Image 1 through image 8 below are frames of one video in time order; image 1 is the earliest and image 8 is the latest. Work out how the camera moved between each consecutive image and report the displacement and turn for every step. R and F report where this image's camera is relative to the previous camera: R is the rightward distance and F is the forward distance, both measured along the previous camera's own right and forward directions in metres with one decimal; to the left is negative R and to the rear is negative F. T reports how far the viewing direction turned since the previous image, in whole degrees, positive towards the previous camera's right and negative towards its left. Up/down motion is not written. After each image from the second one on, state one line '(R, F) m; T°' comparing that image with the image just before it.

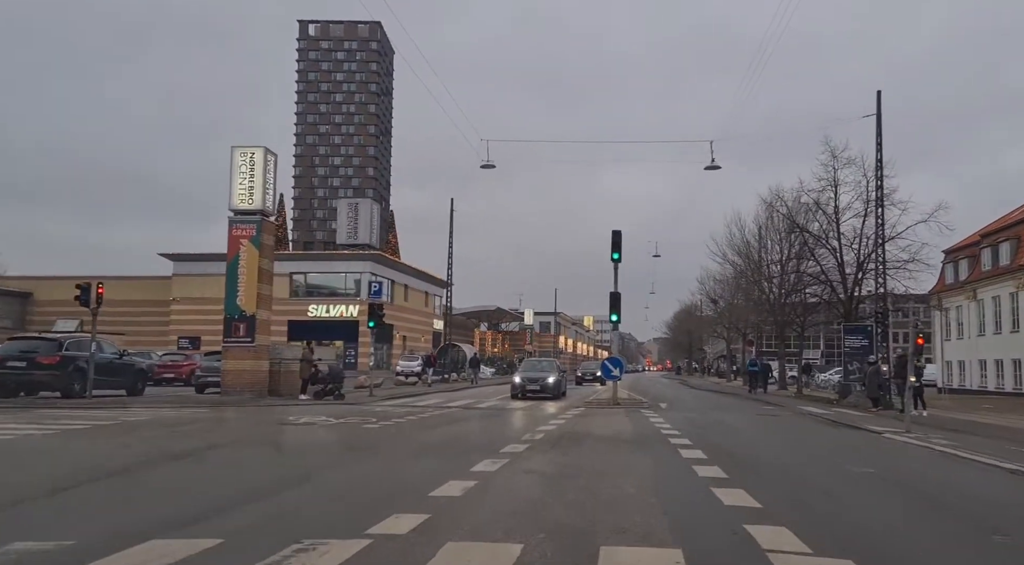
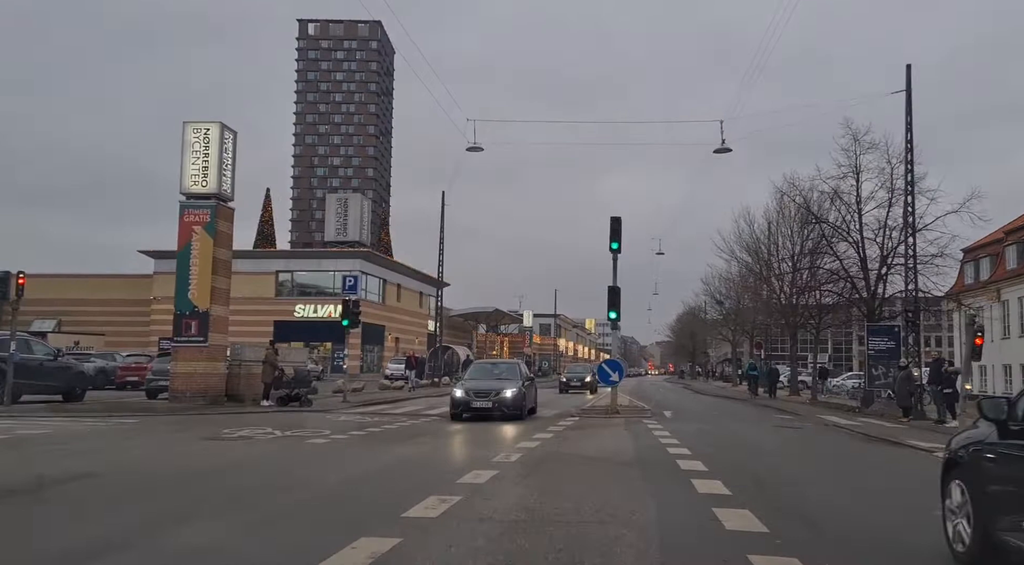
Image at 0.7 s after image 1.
(+0.4, +3.1) m; 0°
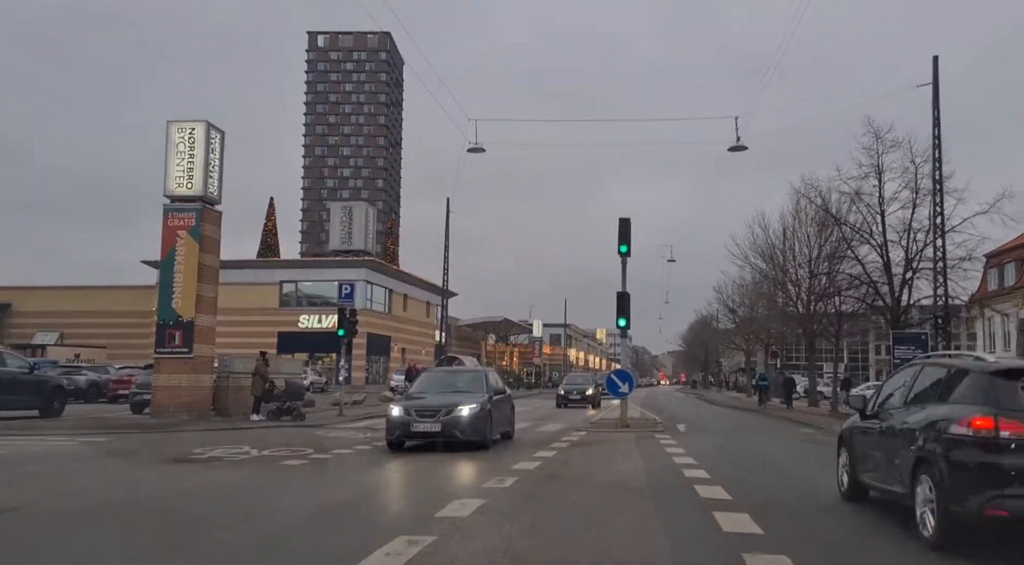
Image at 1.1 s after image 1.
(+0.2, +1.5) m; -1°
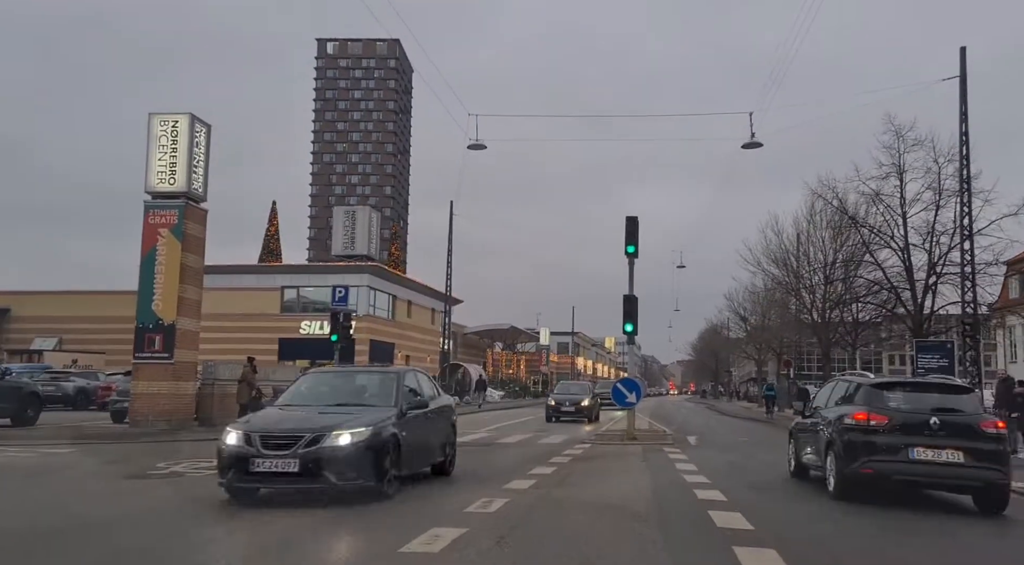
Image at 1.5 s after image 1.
(+0.2, +1.4) m; -1°
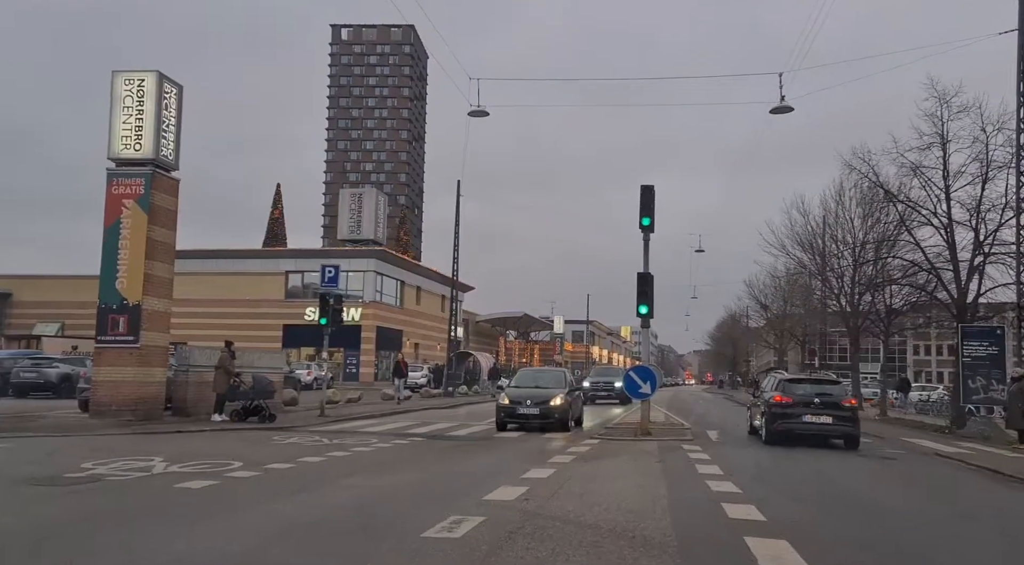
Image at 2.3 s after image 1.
(+0.3, +2.3) m; -1°
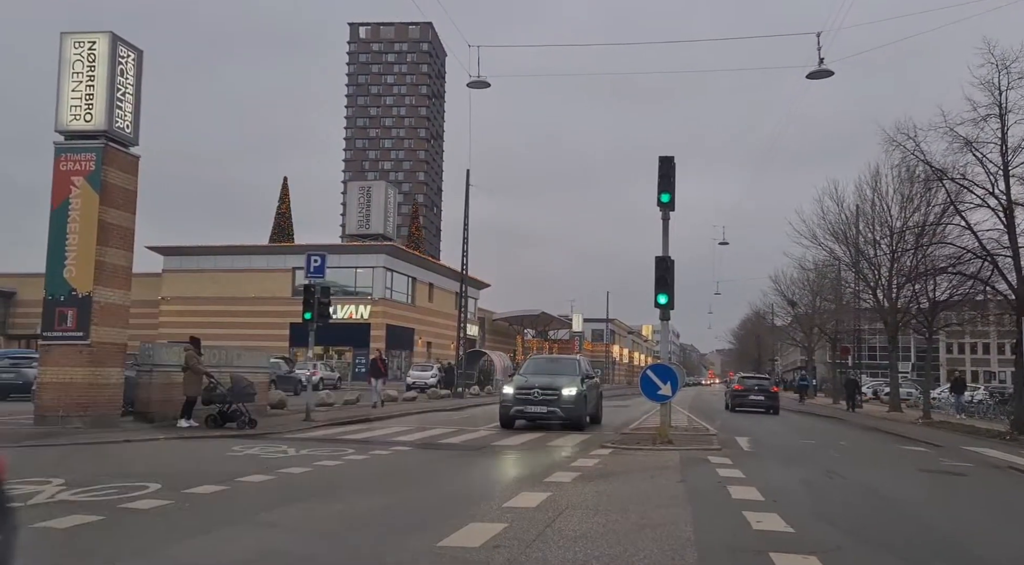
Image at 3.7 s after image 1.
(+0.4, +2.5) m; -1°
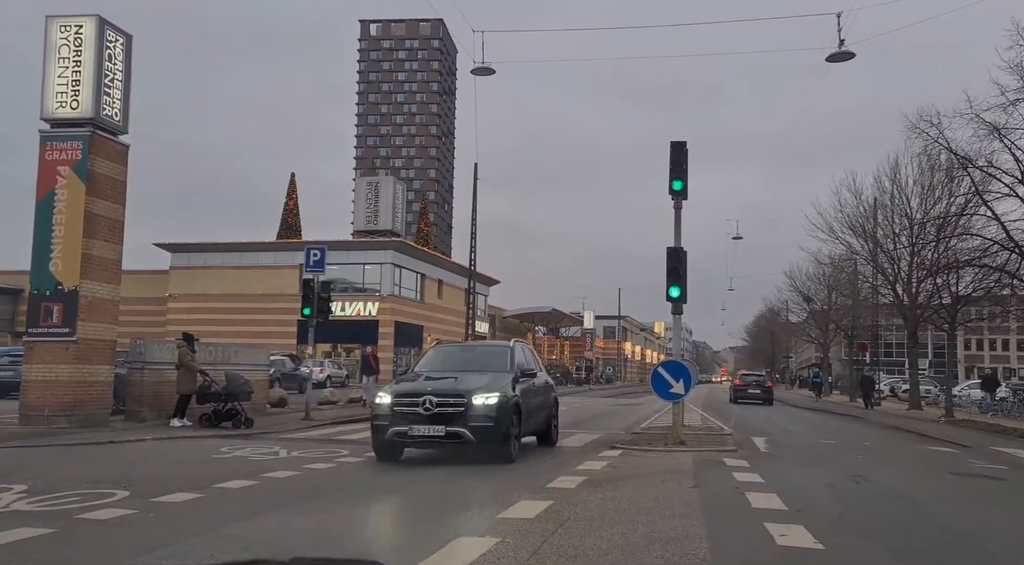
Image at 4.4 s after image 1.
(+0.1, +0.8) m; -1°
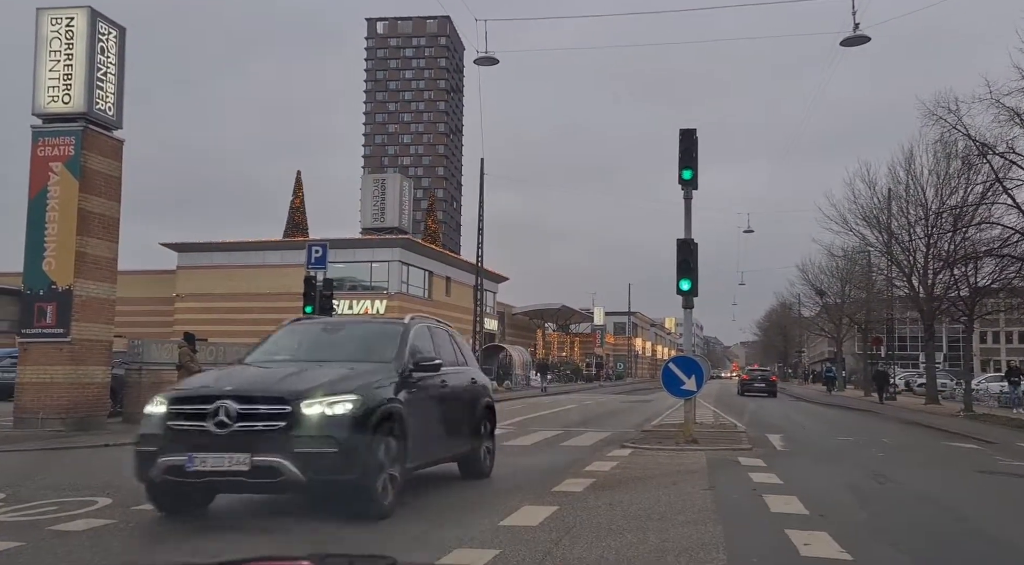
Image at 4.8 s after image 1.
(+0.1, +0.5) m; -1°
